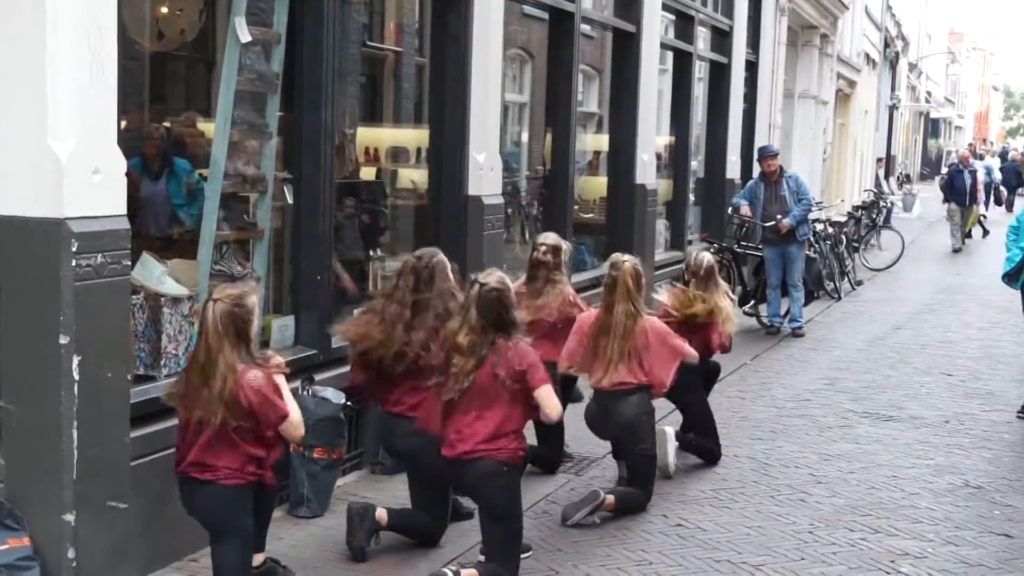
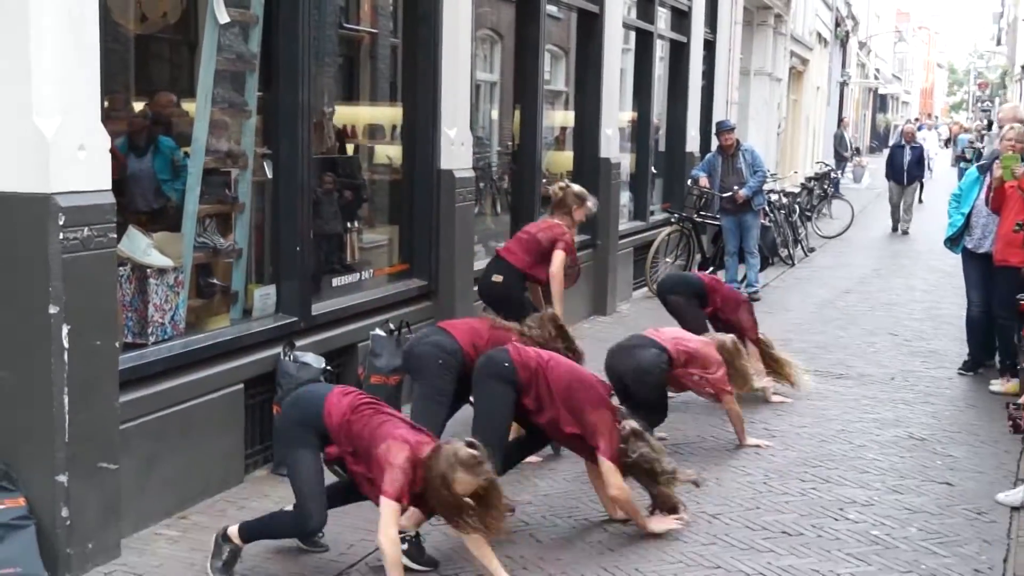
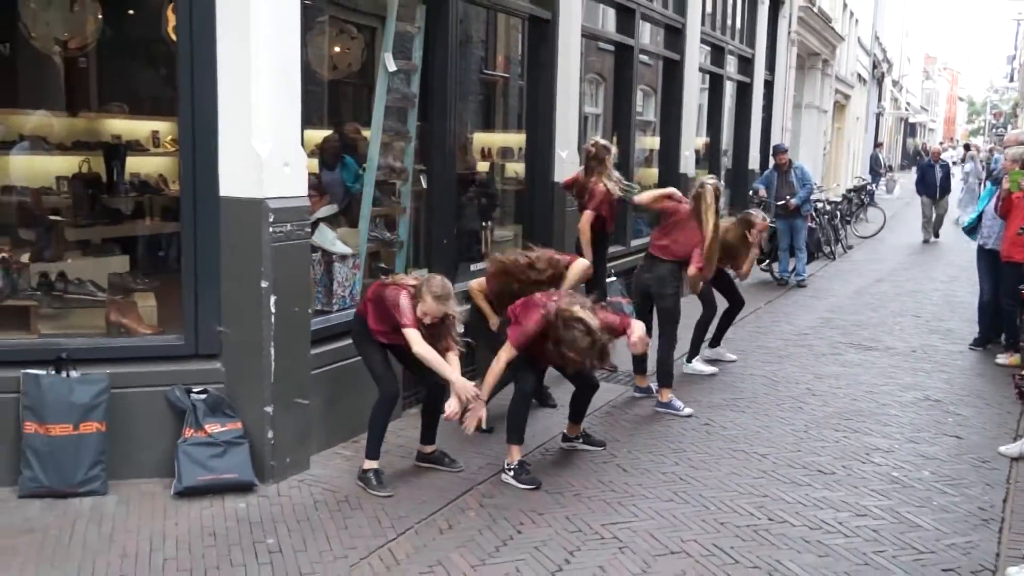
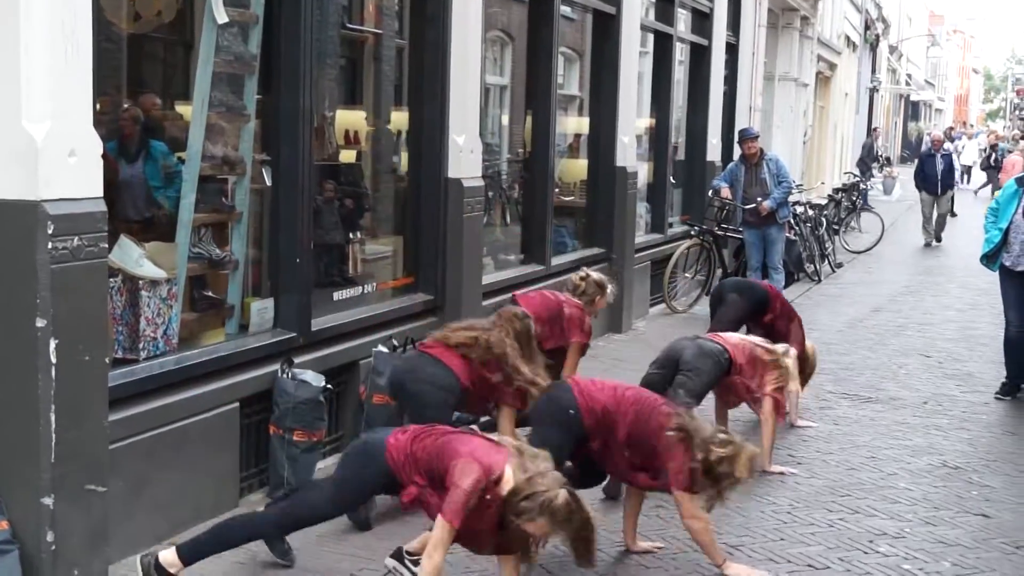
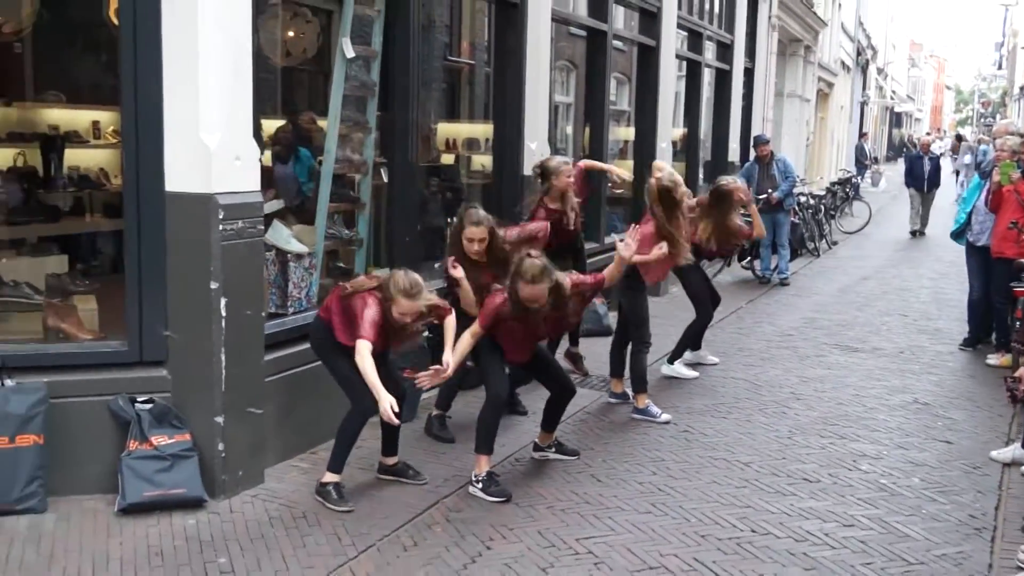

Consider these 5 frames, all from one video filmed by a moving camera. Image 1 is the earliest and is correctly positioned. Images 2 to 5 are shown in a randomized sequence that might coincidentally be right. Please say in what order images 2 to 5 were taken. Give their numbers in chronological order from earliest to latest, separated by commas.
4, 2, 5, 3
